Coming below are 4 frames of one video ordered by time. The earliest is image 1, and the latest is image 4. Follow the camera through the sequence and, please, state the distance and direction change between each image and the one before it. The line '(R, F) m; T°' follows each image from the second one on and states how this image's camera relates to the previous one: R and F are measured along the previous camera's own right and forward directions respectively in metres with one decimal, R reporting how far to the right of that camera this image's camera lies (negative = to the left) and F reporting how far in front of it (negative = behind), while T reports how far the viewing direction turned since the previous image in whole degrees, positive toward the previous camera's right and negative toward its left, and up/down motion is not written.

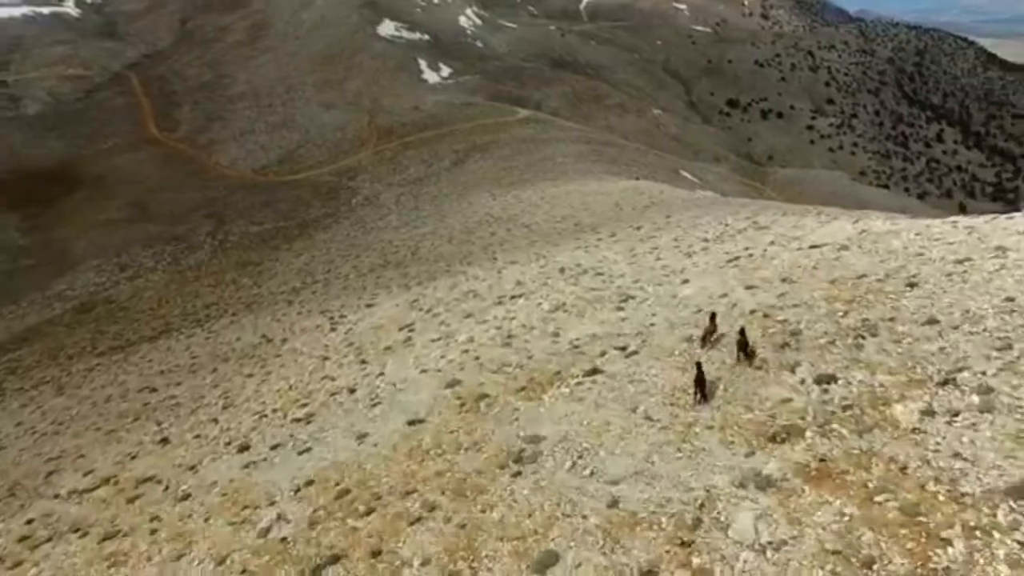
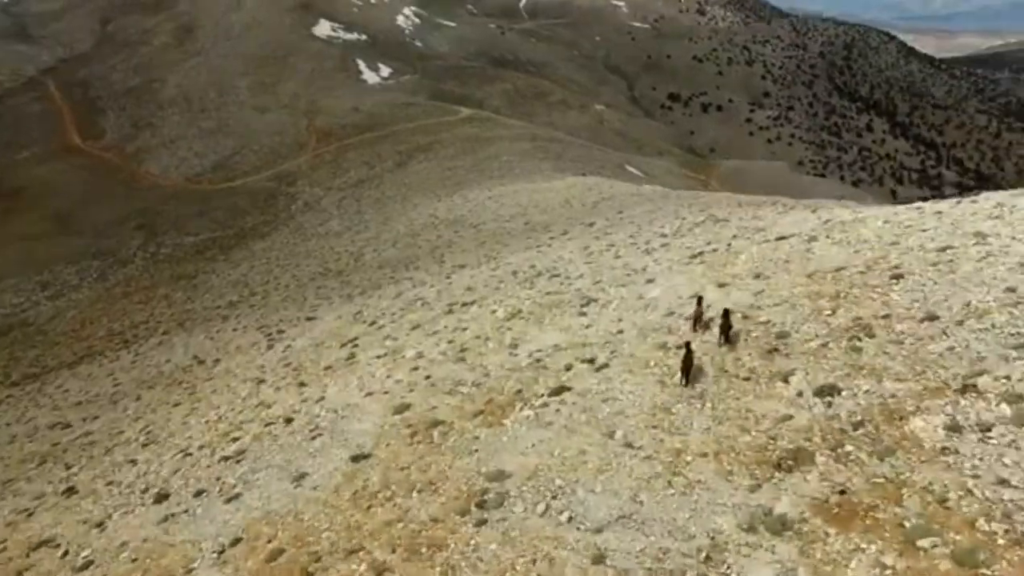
(-0.1, +1.9) m; +4°
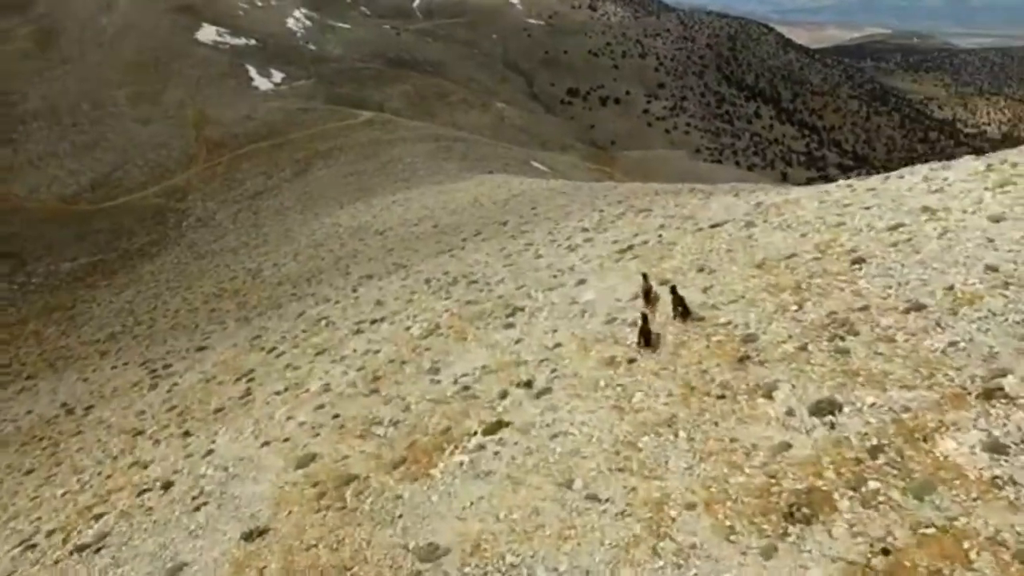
(-0.1, +2.5) m; +7°
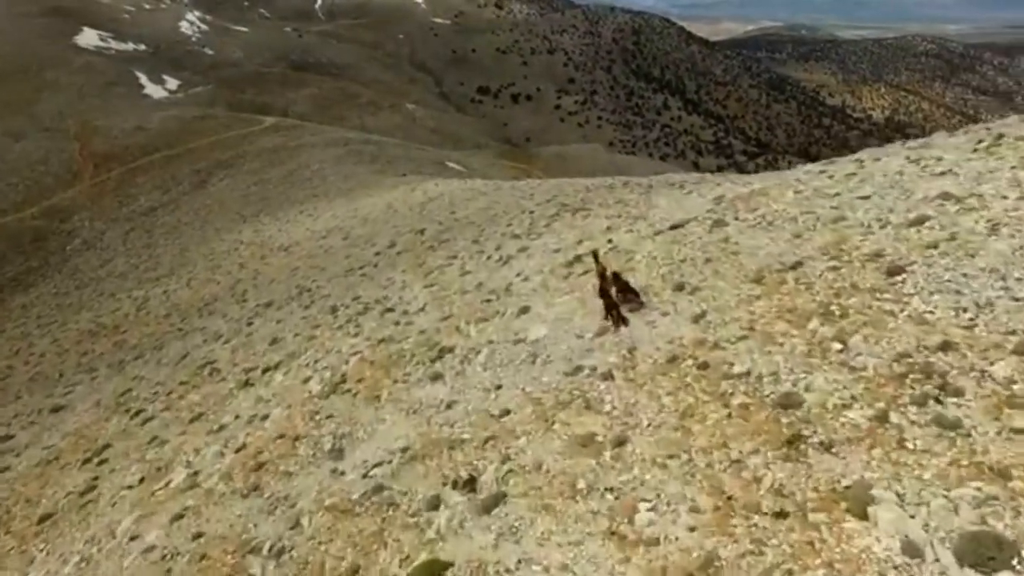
(0.0, +4.2) m; +6°
